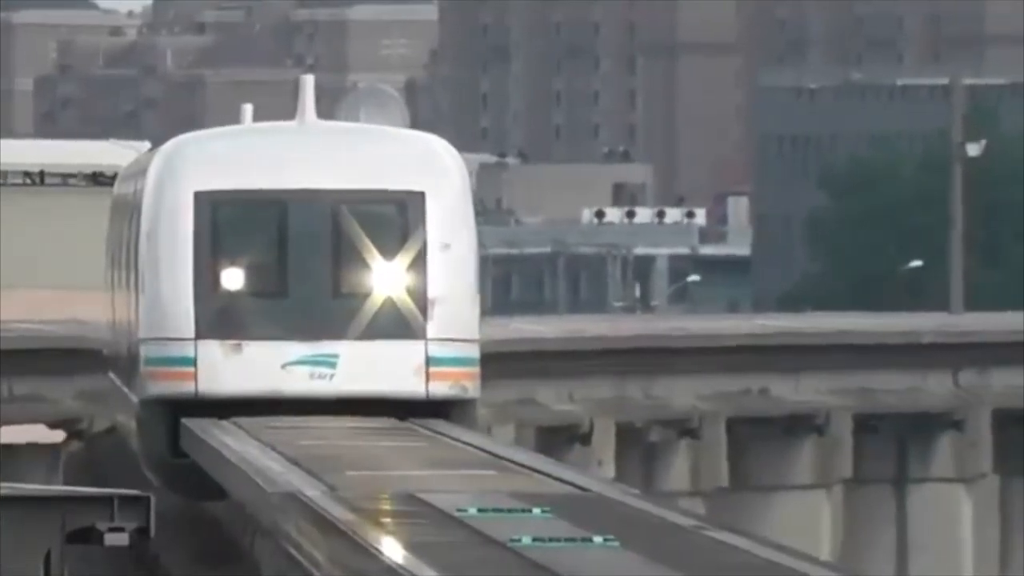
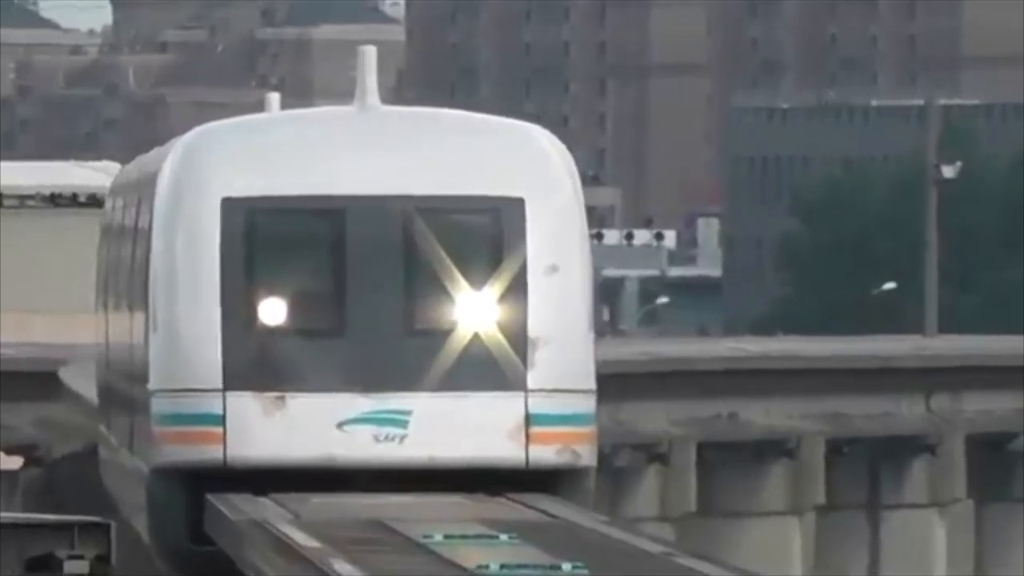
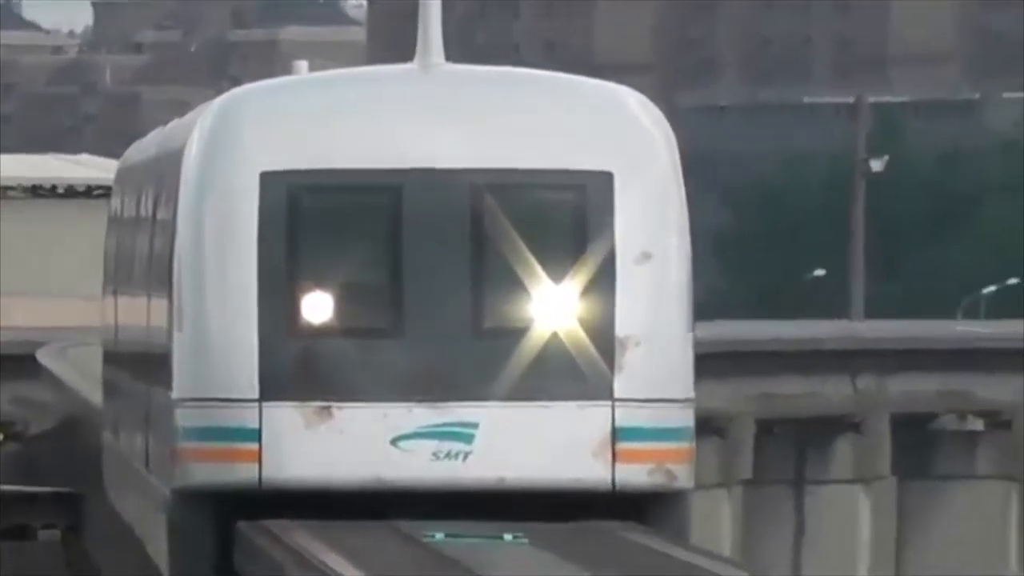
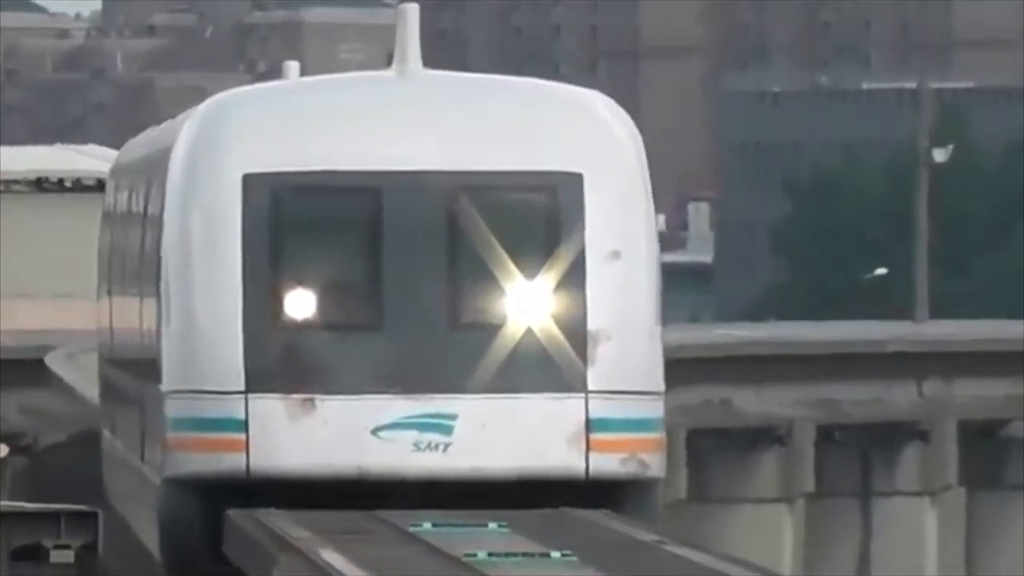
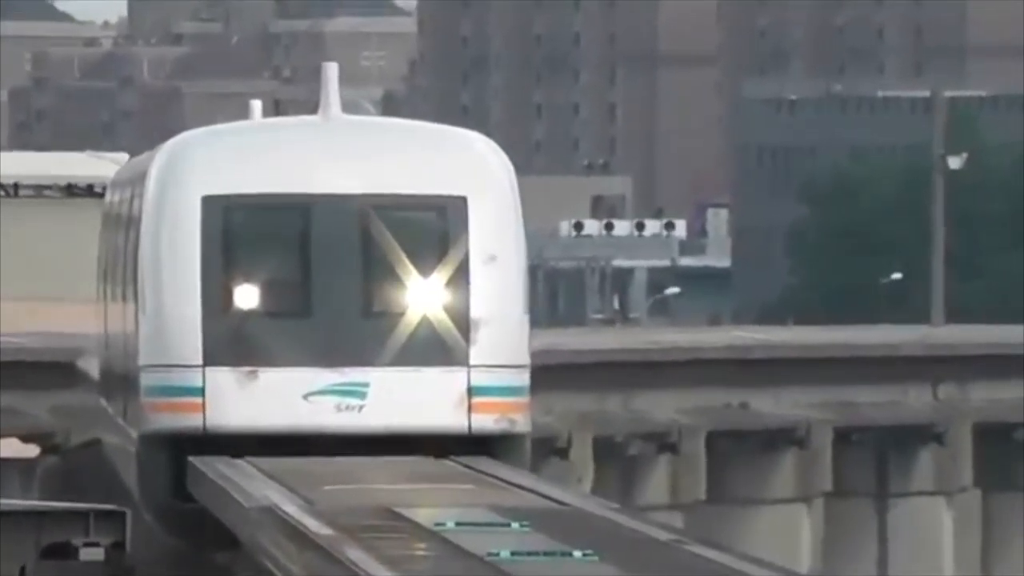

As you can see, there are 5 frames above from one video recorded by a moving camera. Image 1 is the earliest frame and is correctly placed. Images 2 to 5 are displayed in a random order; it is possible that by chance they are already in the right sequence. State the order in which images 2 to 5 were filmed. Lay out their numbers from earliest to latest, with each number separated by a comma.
5, 2, 4, 3
